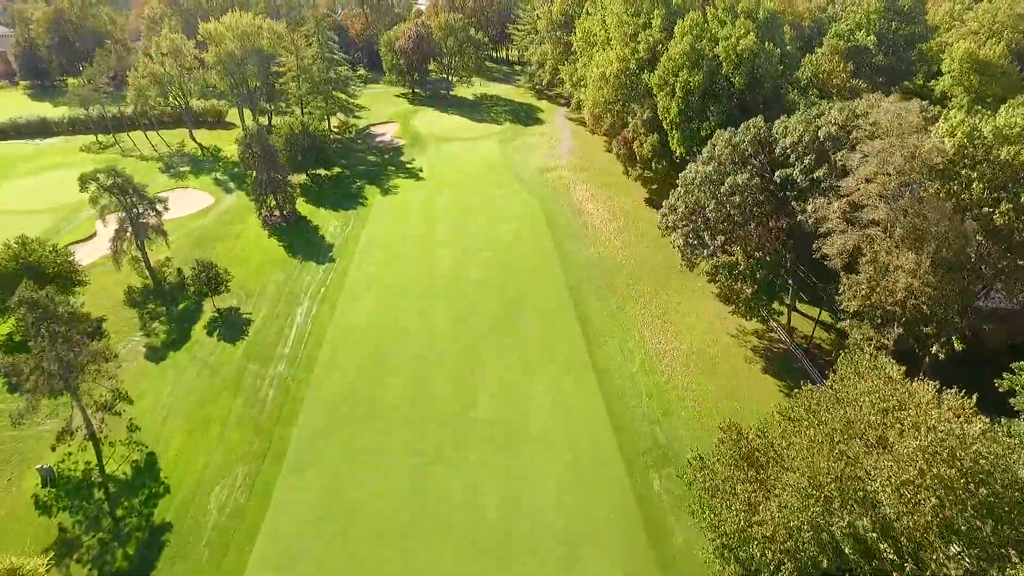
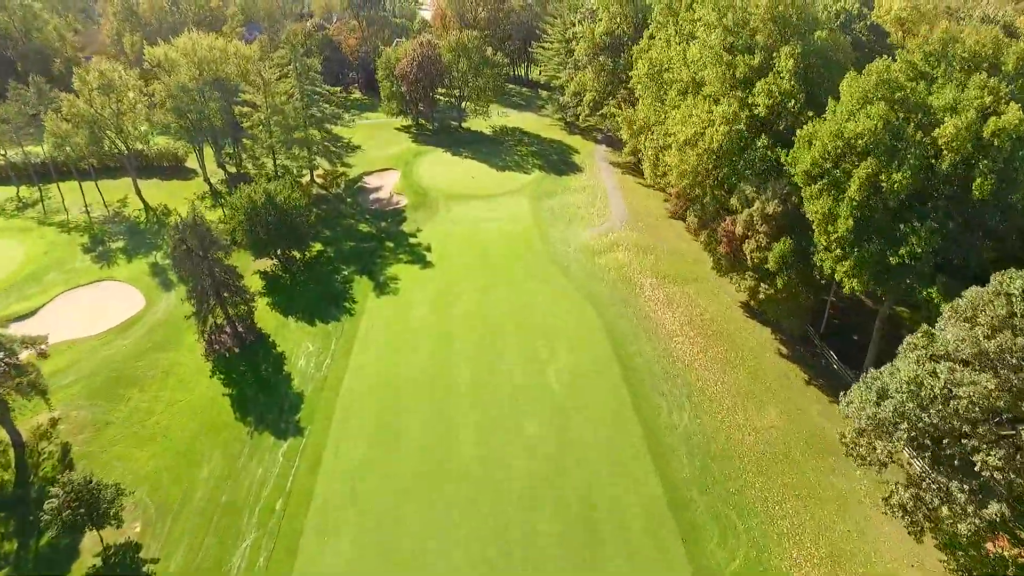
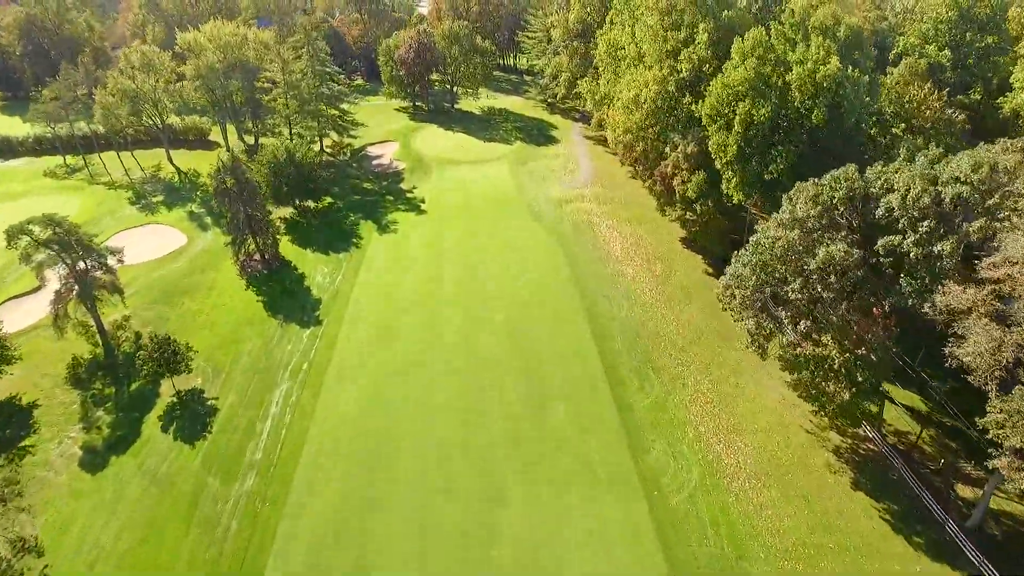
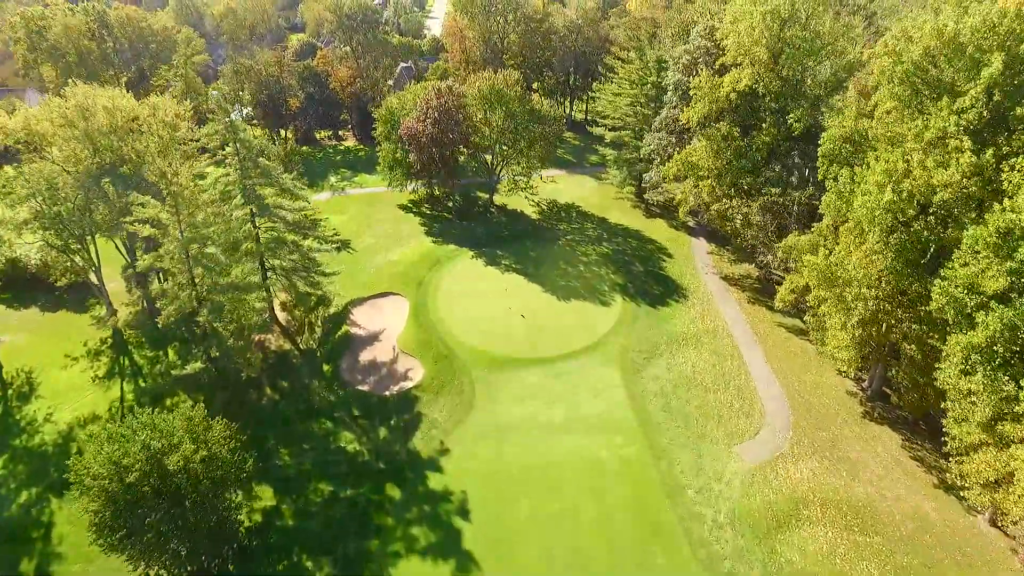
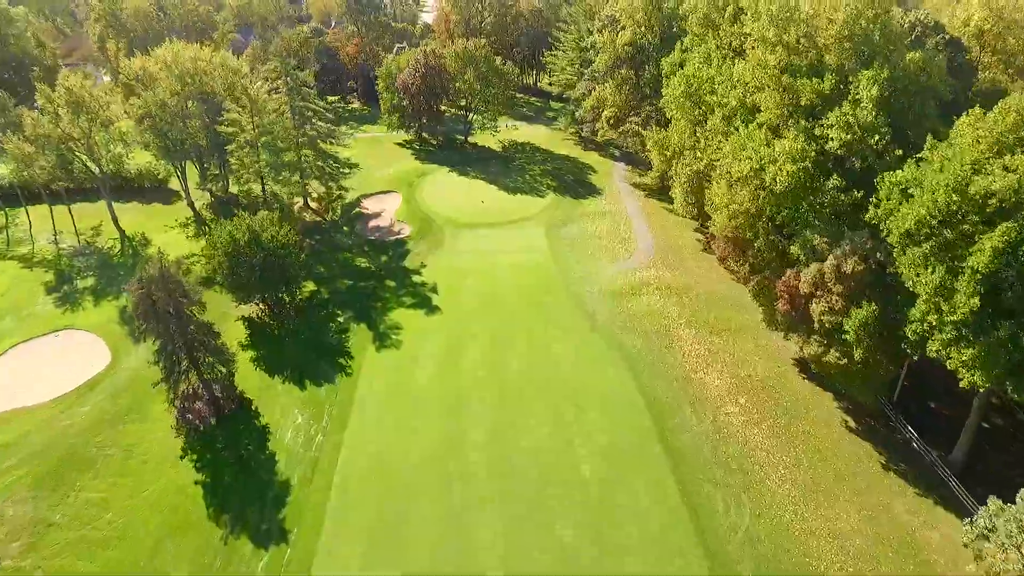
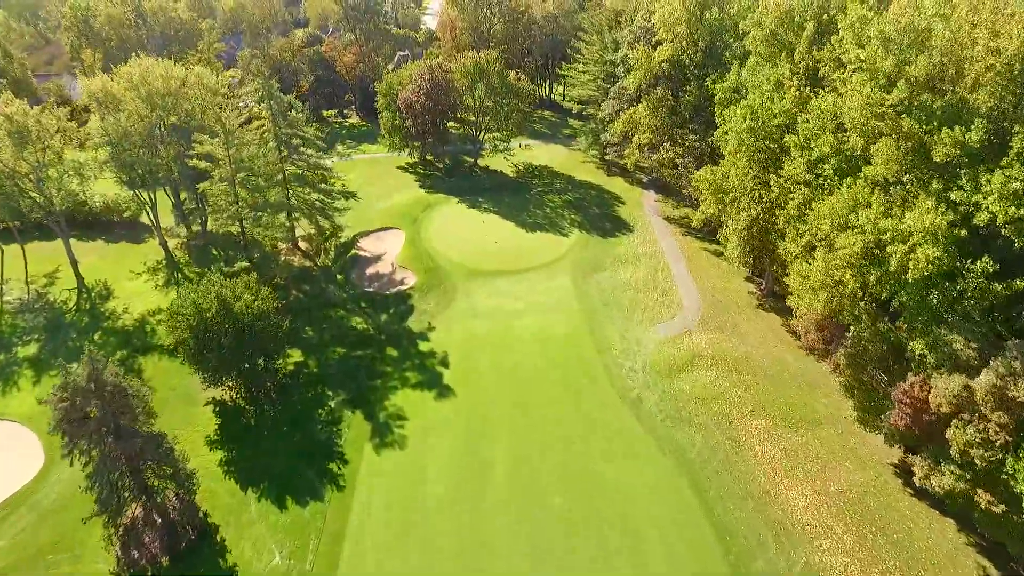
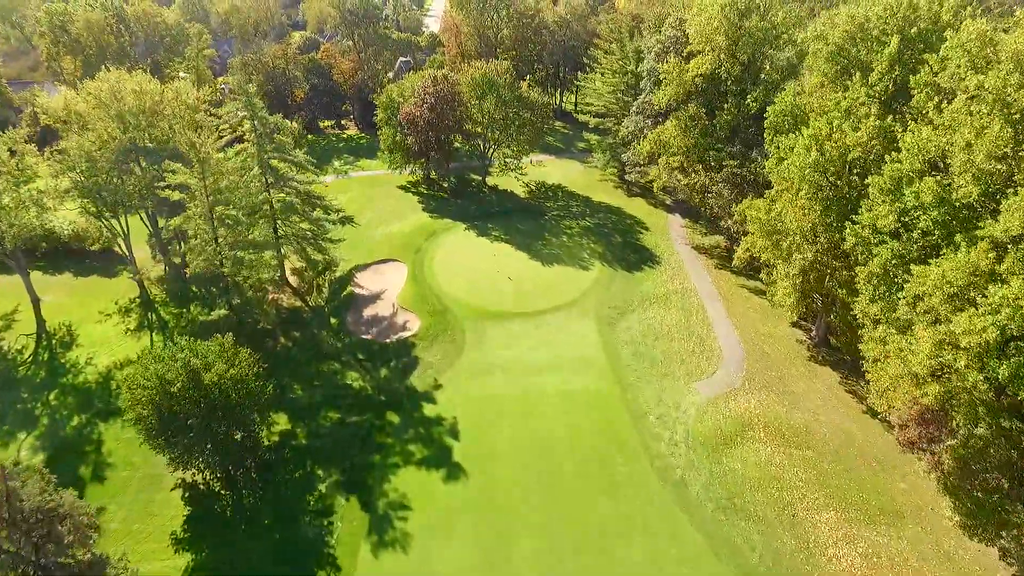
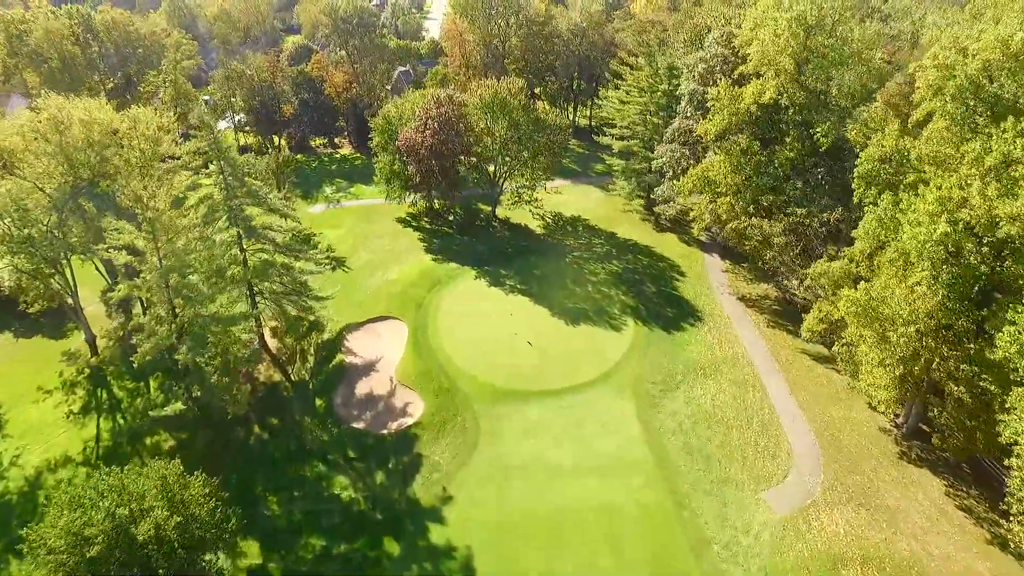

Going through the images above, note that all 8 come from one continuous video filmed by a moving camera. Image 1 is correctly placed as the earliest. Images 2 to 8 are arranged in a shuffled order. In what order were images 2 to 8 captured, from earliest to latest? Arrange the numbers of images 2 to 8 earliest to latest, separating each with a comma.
3, 2, 5, 6, 7, 4, 8
